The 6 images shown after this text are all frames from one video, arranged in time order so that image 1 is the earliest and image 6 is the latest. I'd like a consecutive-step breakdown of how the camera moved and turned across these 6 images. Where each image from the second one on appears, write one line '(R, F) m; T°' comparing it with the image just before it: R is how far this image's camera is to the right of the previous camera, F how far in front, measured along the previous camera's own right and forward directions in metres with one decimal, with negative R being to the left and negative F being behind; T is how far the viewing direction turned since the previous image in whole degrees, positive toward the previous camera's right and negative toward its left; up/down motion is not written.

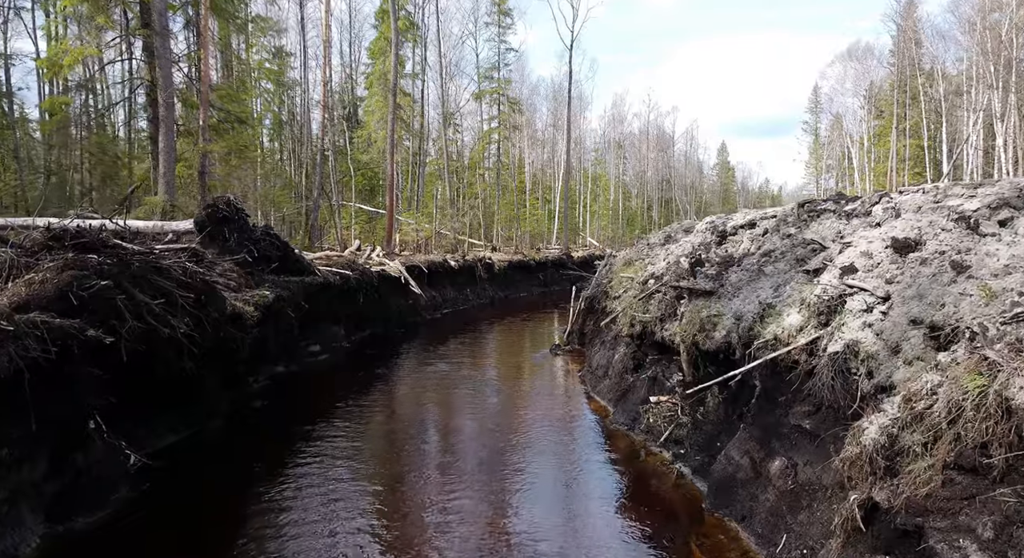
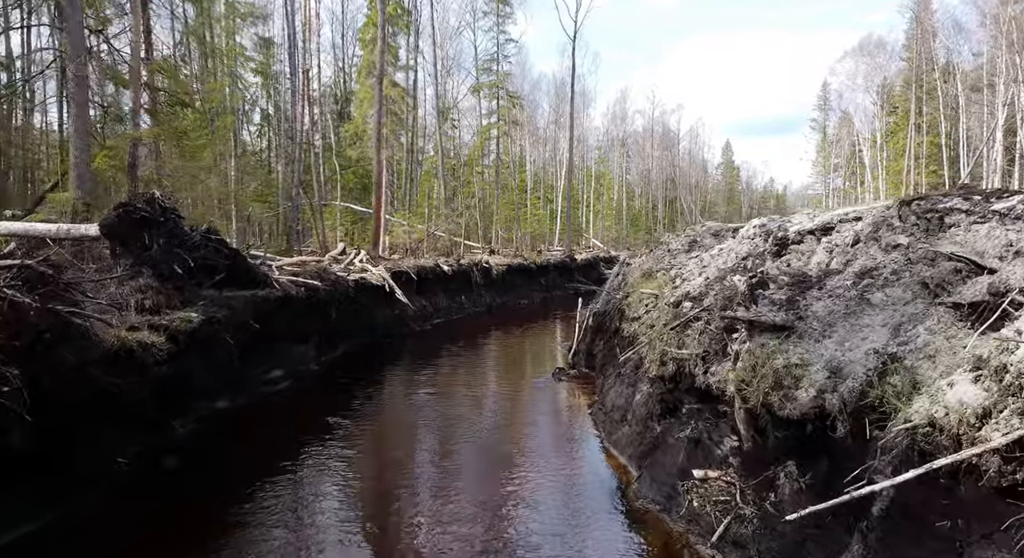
(+0.1, +2.6) m; 0°
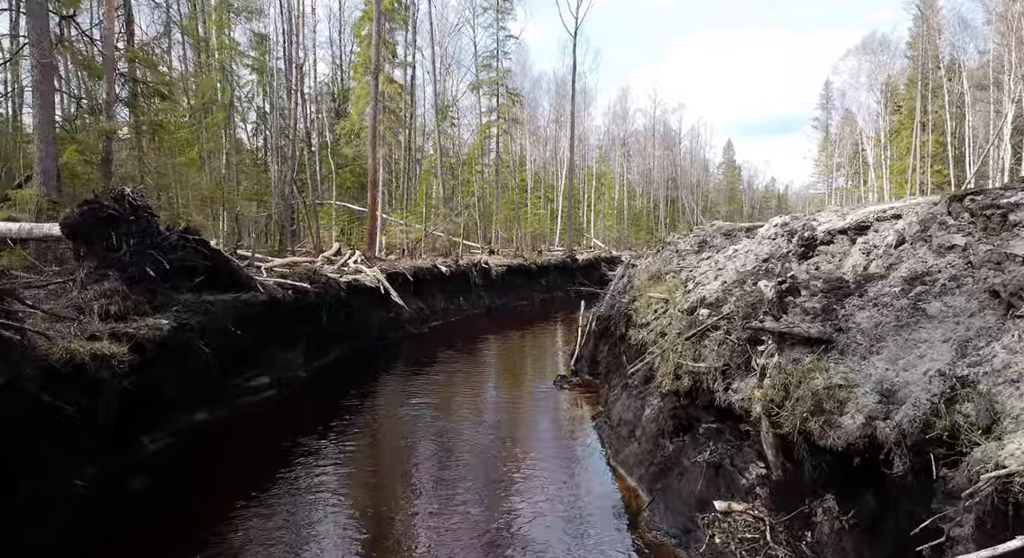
(0.0, +0.8) m; 0°
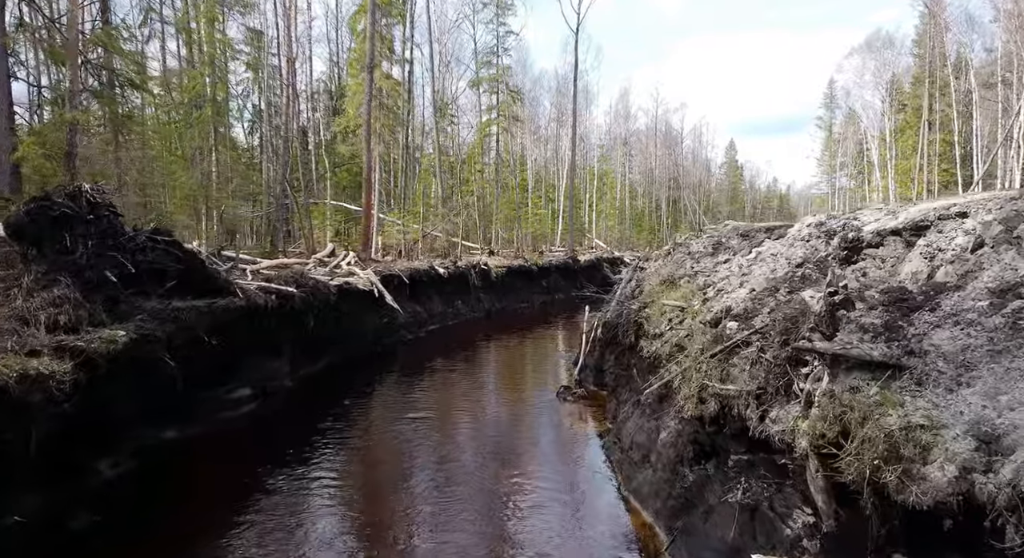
(0.0, +0.9) m; 0°
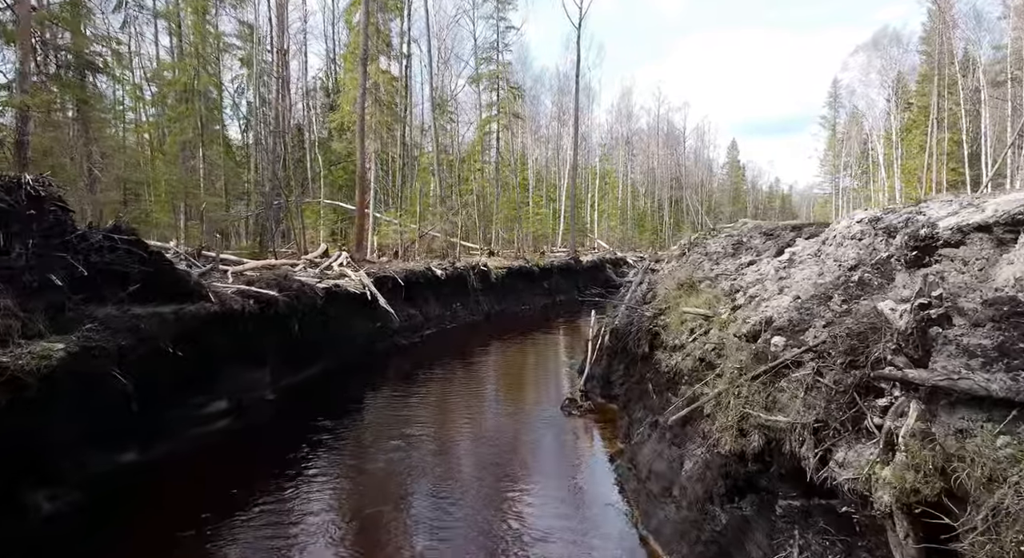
(0.0, +1.1) m; 0°
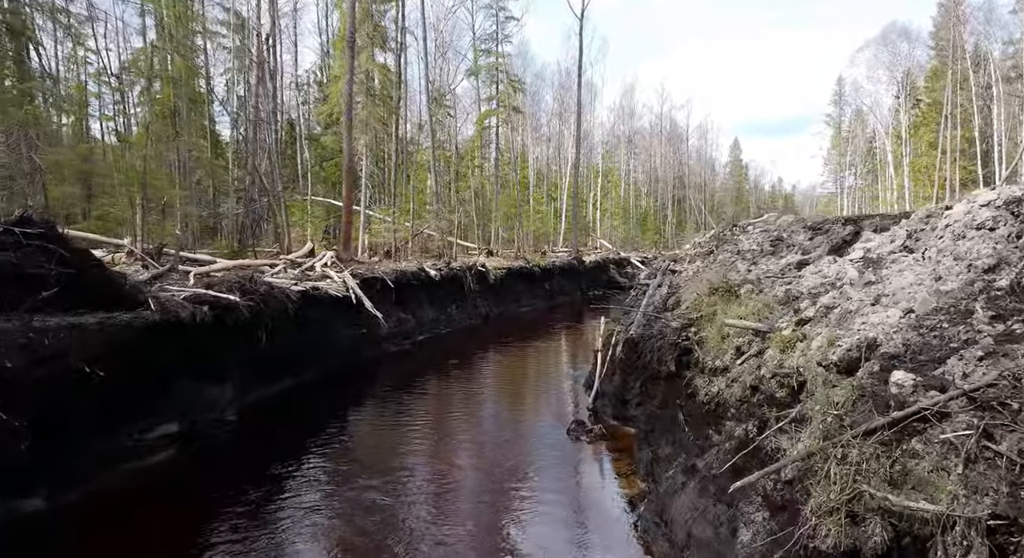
(0.0, +1.7) m; 0°
